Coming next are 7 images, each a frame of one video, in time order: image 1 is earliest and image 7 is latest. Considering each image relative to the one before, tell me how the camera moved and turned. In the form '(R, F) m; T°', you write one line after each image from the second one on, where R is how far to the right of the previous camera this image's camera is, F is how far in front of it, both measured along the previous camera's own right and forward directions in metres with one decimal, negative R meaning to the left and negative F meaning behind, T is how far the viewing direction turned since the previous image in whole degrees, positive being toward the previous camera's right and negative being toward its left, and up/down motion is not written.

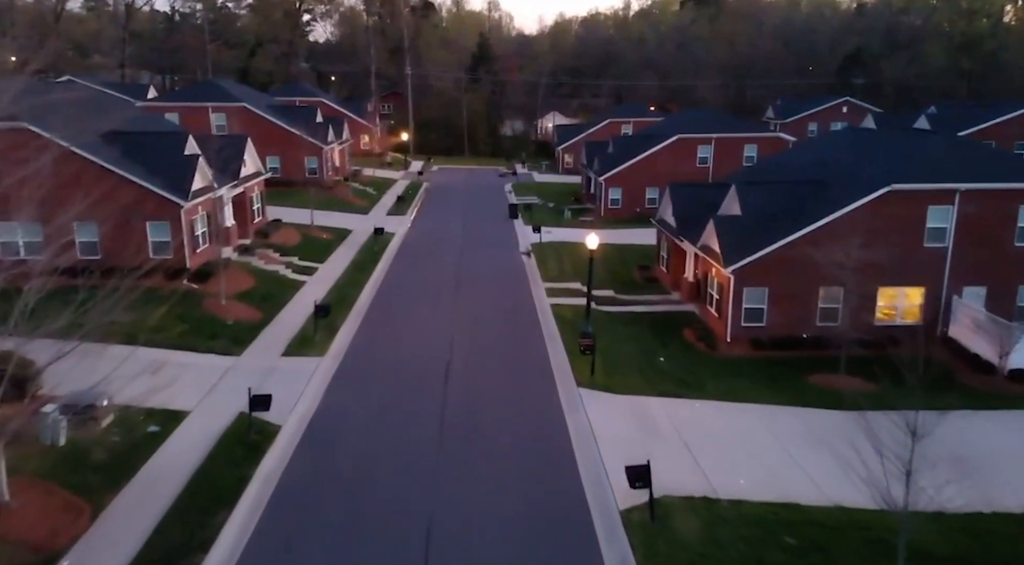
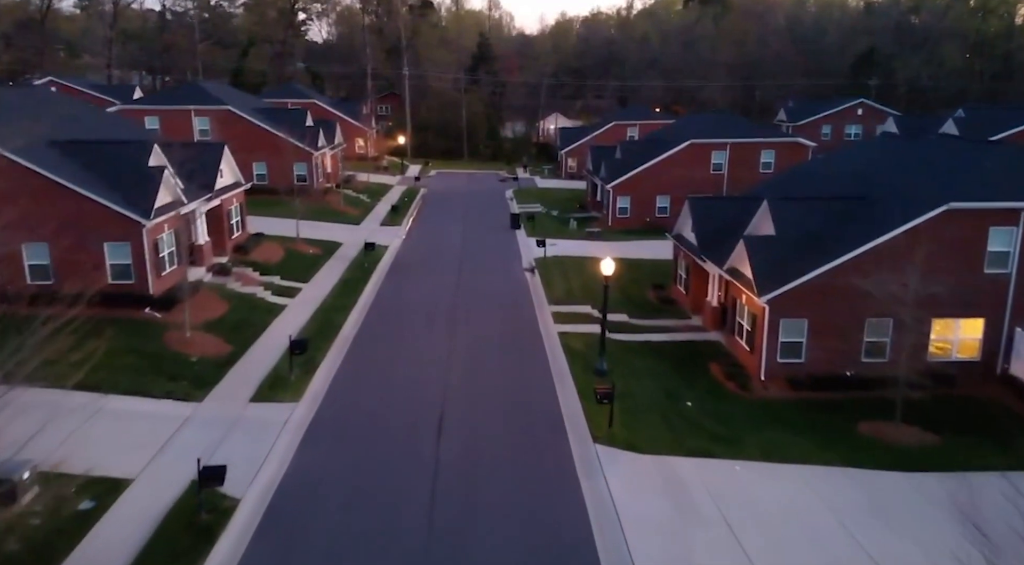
(-0.1, +2.7) m; 0°
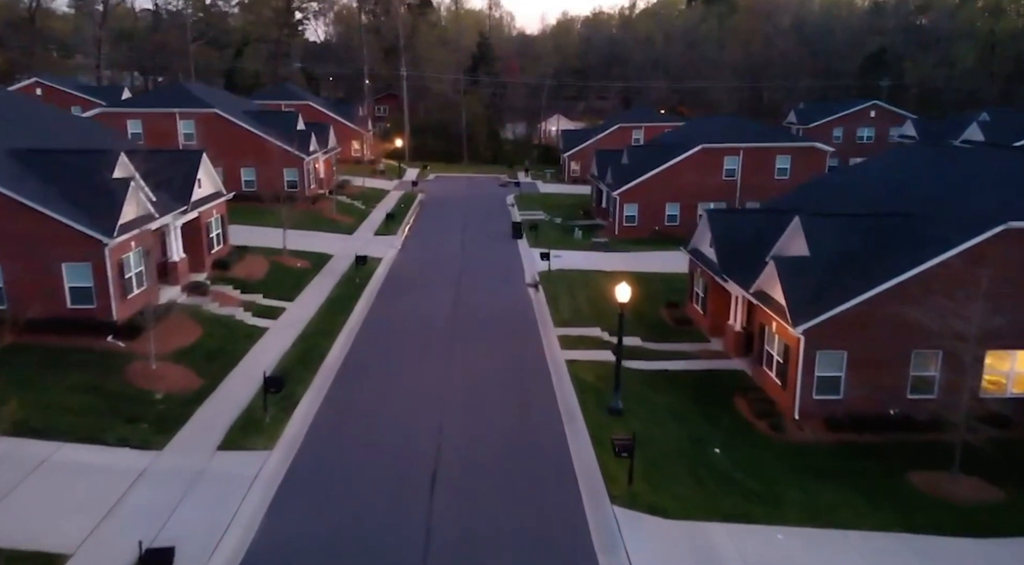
(-0.1, +2.1) m; 0°
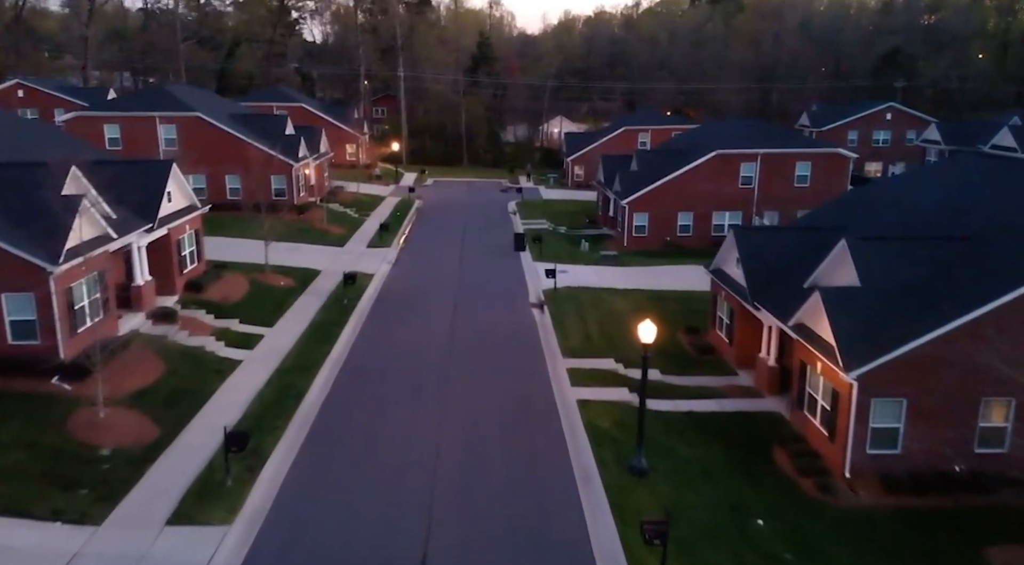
(-0.1, +2.5) m; 0°
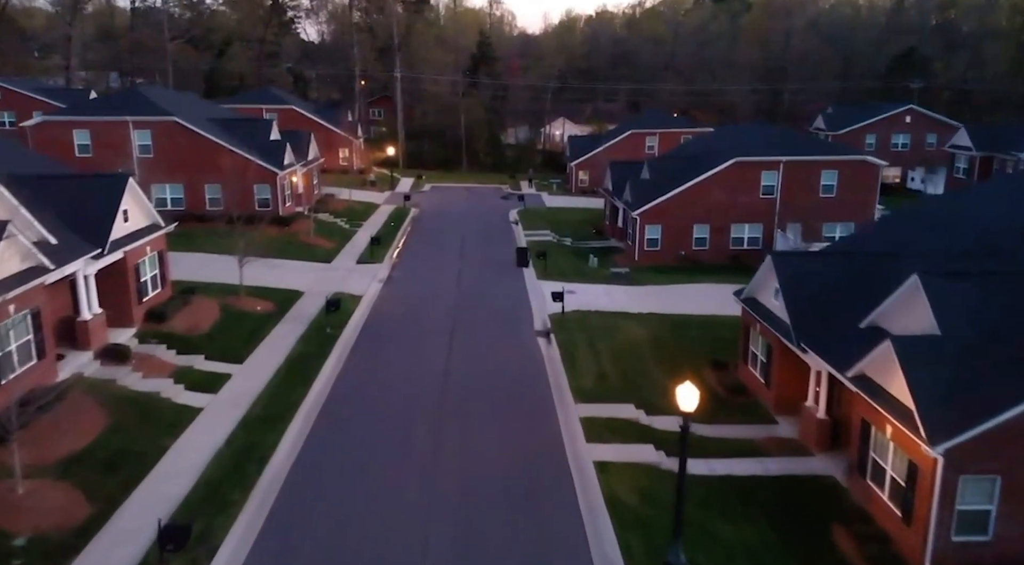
(-0.1, +2.8) m; 0°
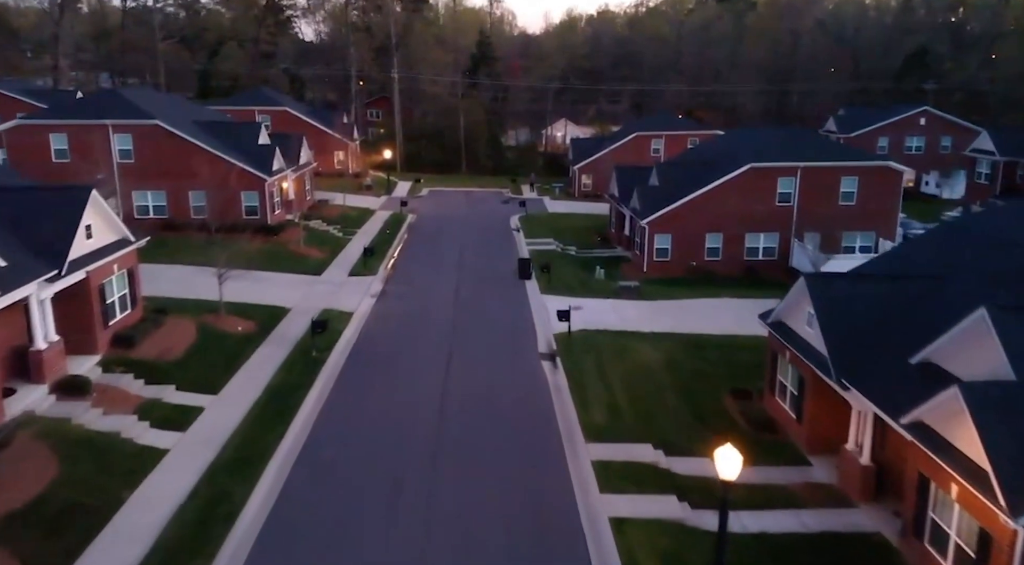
(-0.1, +1.9) m; 0°
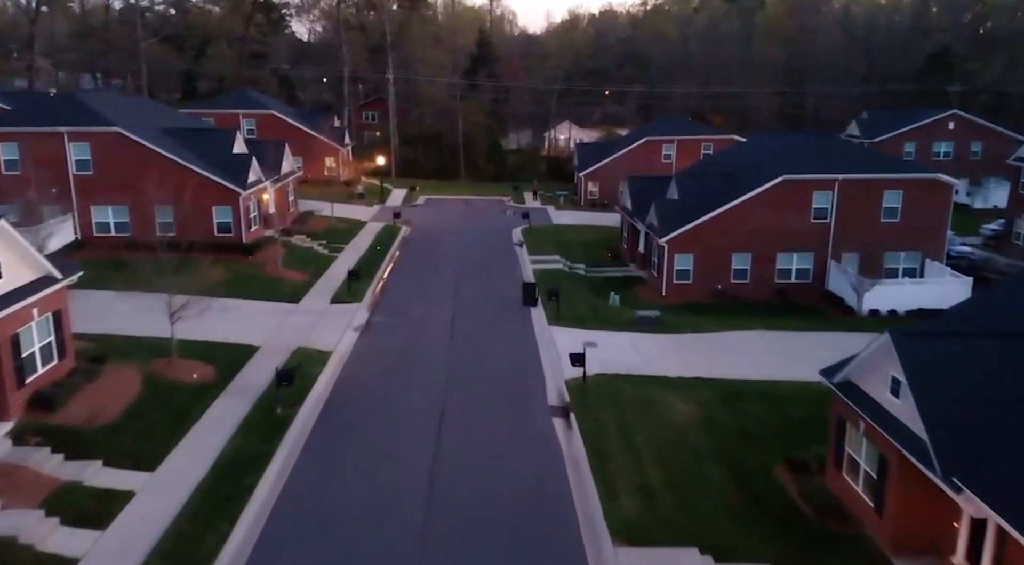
(-0.1, +3.4) m; 0°
